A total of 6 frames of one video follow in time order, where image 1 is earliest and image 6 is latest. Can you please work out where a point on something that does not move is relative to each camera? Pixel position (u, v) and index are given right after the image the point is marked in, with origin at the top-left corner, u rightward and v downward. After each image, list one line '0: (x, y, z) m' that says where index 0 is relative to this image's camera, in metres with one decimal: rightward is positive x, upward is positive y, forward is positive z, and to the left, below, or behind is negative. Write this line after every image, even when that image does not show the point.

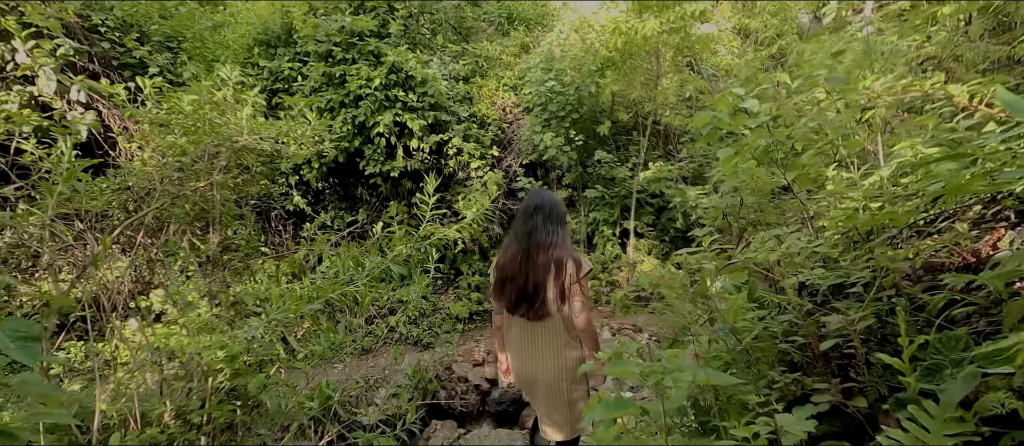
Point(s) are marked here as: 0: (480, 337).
0: (-0.4, -1.3, +6.0) m
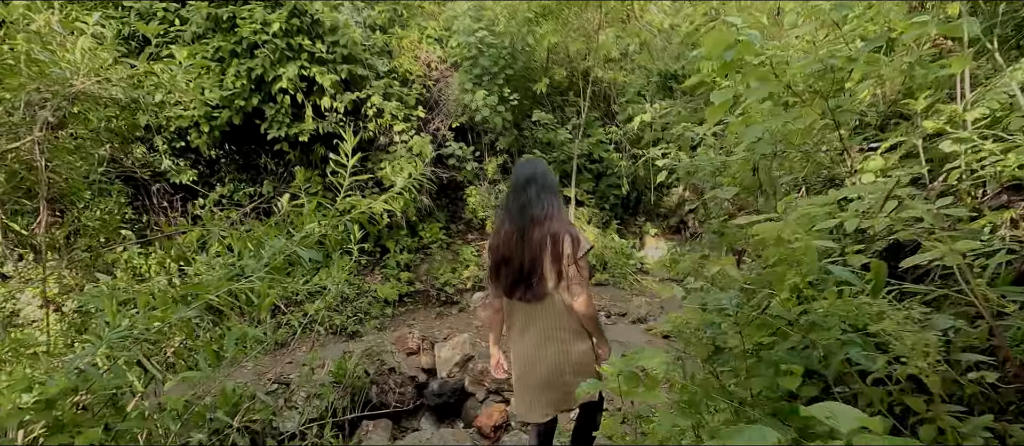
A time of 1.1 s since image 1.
0: (-1.0, -1.0, +5.4) m
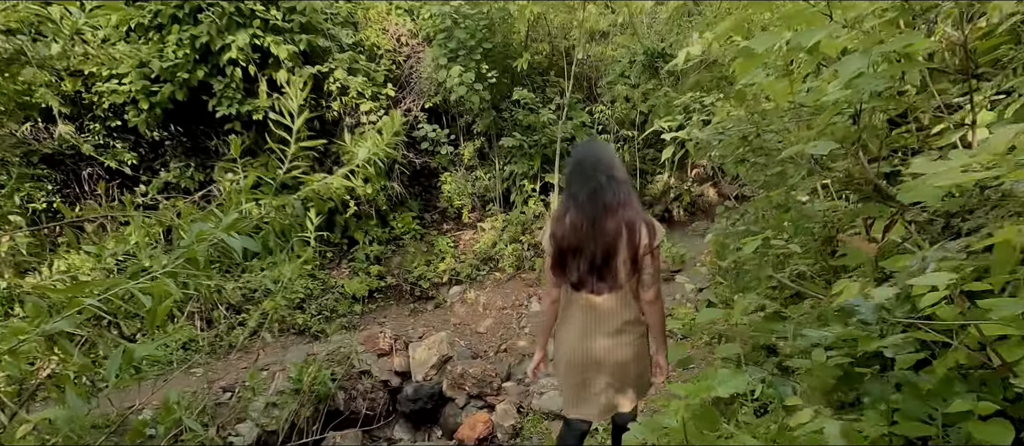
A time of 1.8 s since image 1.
0: (-1.2, -0.9, +4.9) m
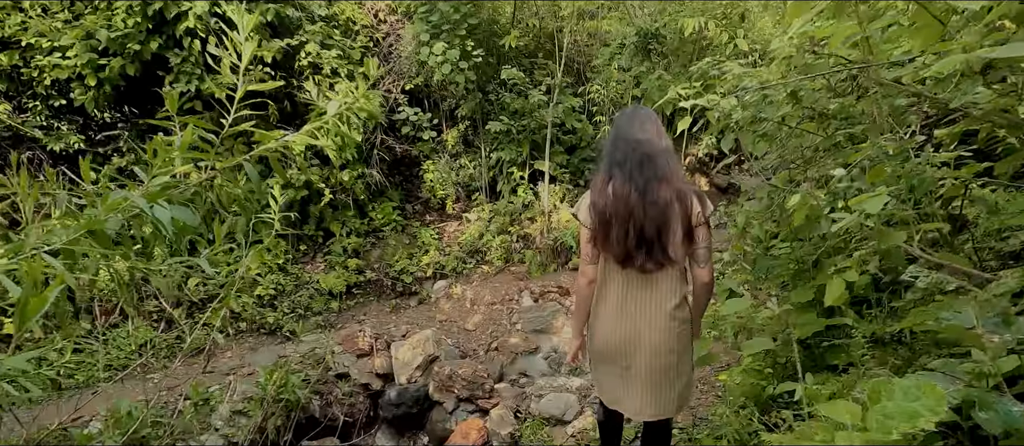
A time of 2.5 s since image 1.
0: (-1.3, -0.8, +4.6) m
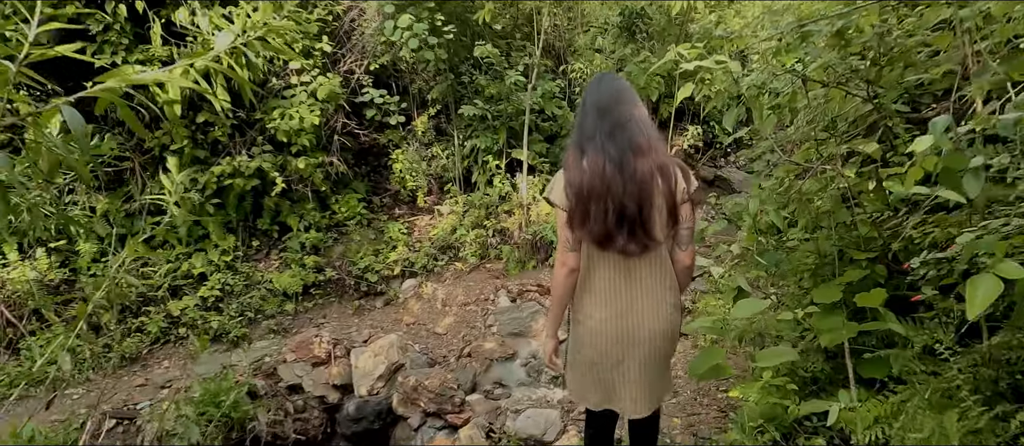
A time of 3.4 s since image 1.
0: (-1.5, -0.8, +4.1) m
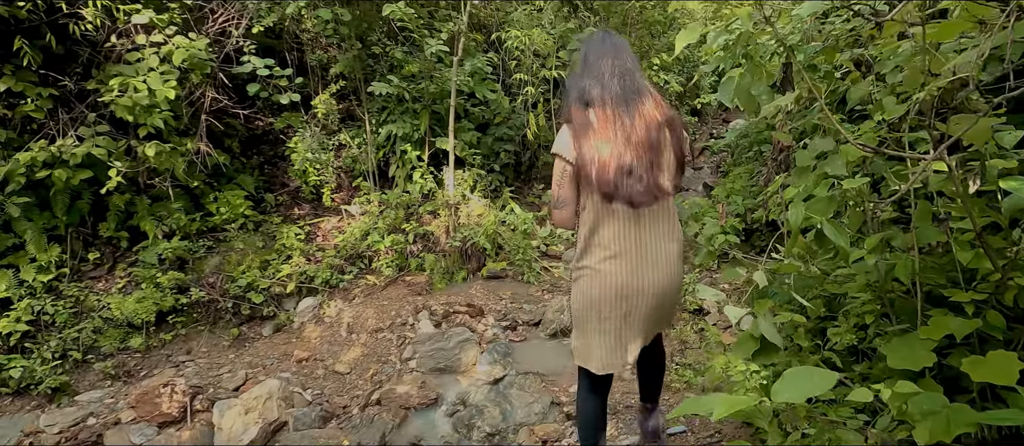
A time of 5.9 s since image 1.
0: (-1.9, -0.8, +3.1) m
